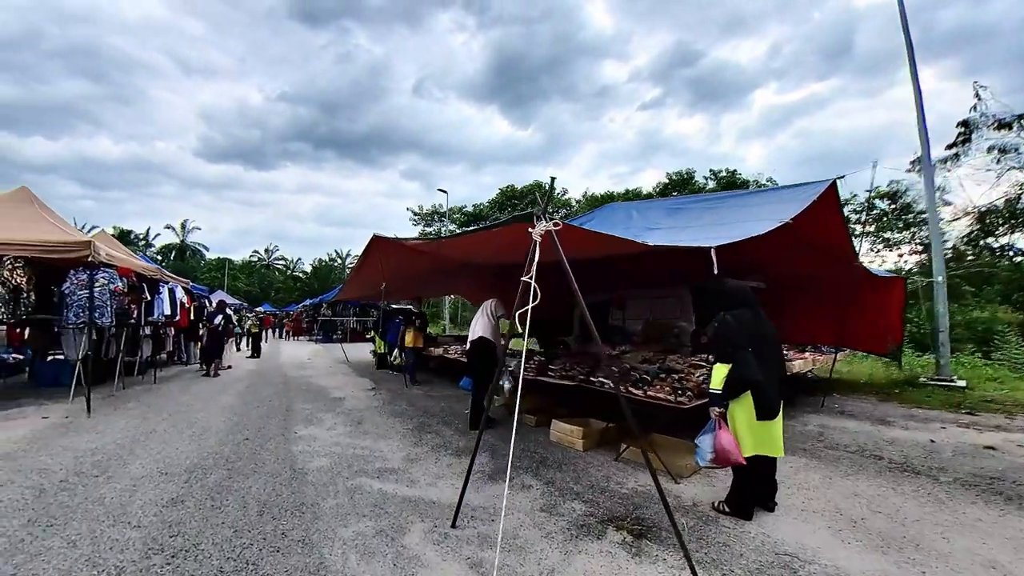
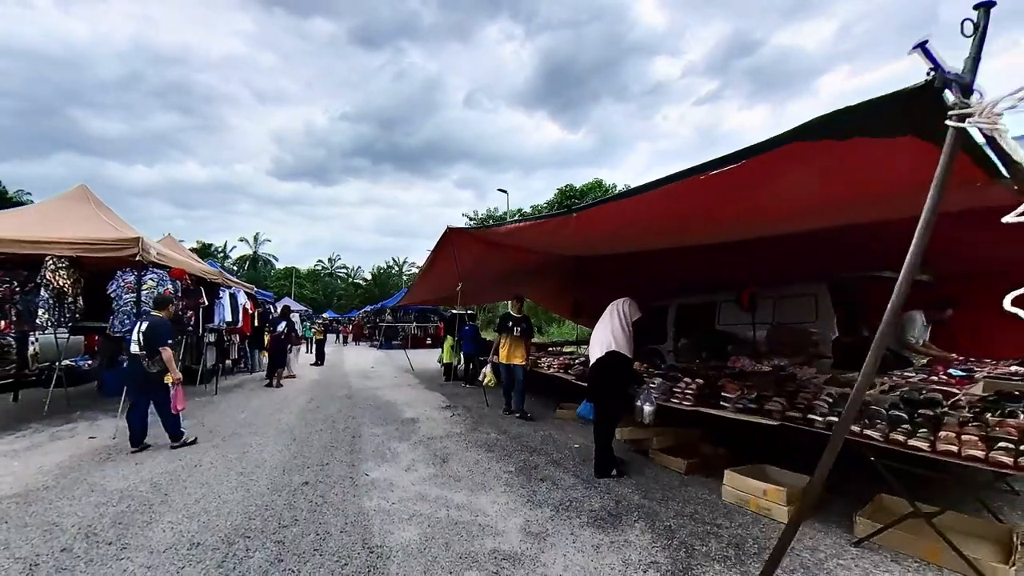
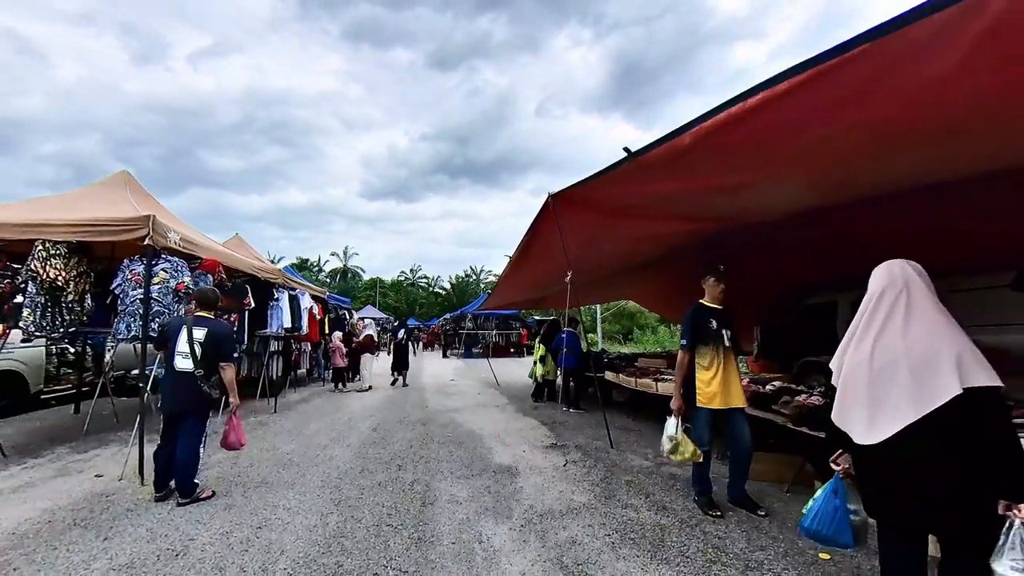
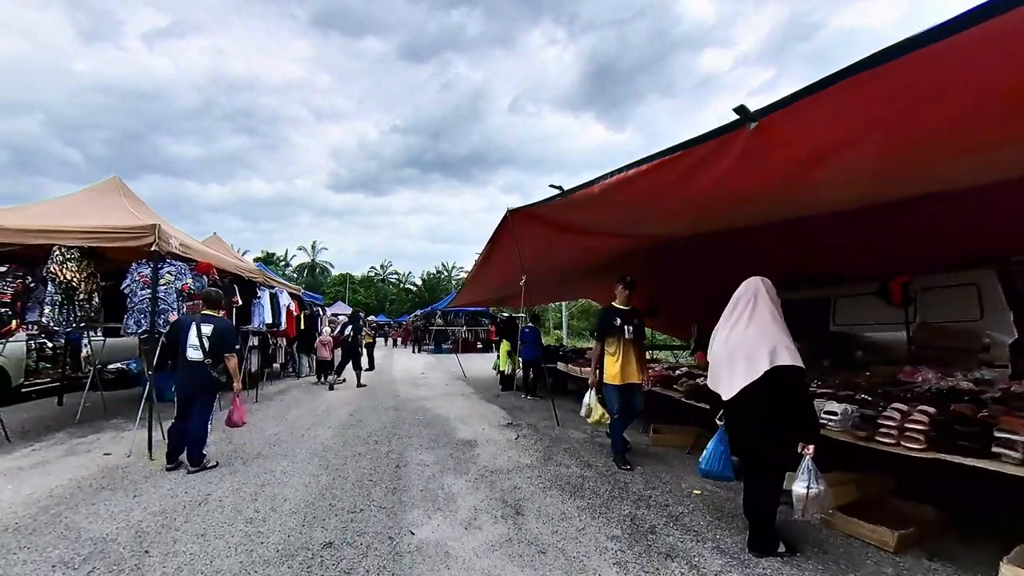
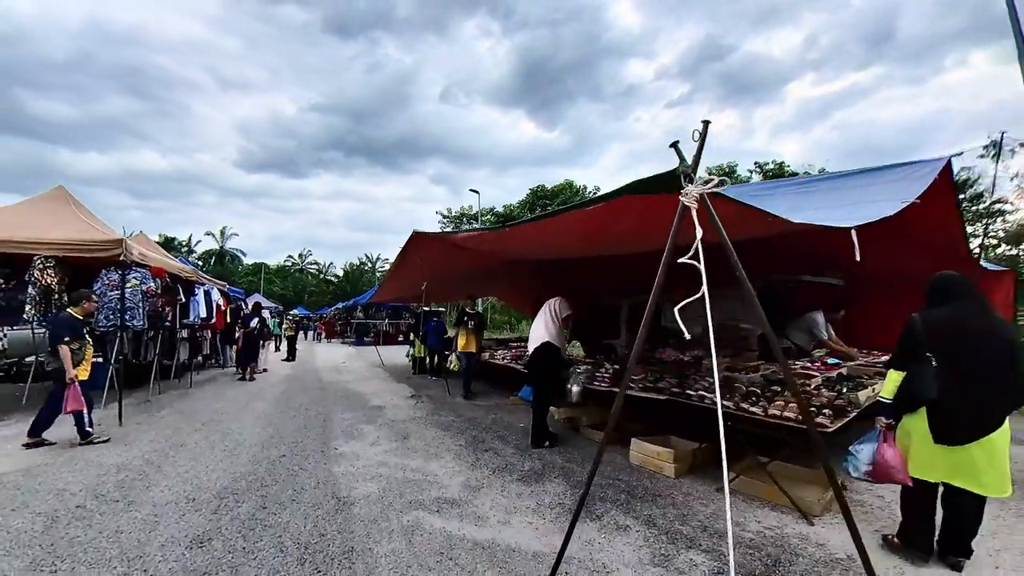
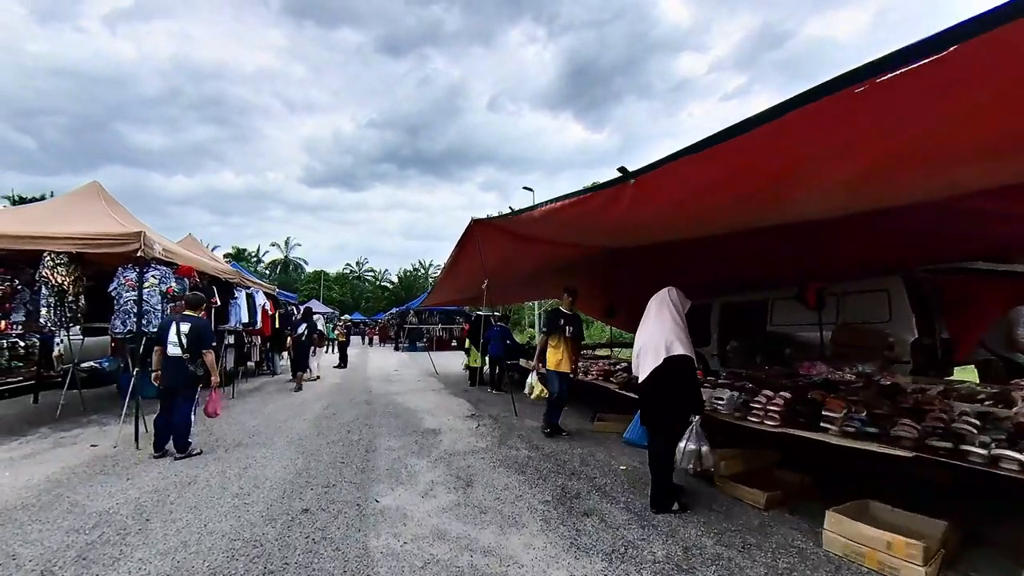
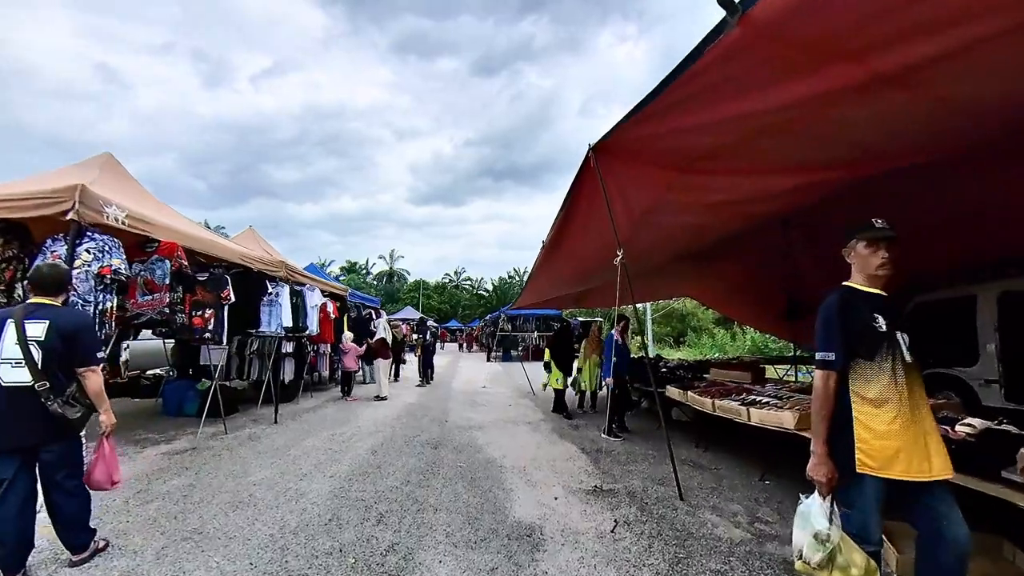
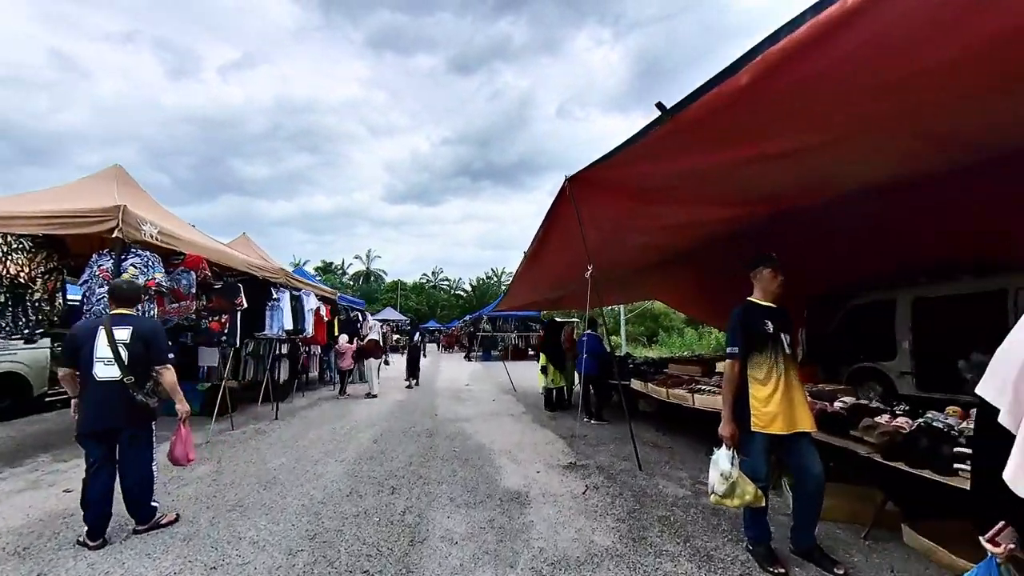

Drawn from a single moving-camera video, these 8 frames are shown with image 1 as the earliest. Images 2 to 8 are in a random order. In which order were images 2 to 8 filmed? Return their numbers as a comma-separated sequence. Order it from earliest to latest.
5, 2, 6, 4, 3, 8, 7
